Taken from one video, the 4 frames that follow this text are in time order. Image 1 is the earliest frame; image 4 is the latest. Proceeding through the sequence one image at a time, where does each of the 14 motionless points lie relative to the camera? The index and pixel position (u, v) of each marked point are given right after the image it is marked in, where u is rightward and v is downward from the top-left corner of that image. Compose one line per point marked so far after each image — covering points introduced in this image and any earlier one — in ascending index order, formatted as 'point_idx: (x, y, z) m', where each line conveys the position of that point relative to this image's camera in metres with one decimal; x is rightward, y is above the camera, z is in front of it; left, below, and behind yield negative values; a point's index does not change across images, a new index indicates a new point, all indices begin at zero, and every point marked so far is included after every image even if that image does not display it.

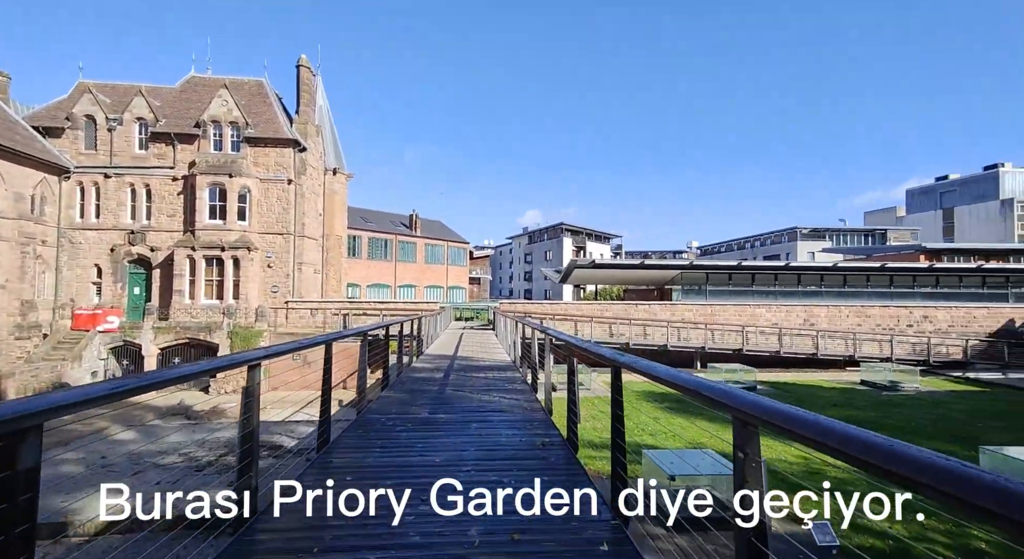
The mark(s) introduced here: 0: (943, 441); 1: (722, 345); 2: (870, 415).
0: (+8.6, -3.1, +11.1) m
1: (+7.0, -2.1, +18.2) m
2: (+8.5, -3.1, +13.1) m
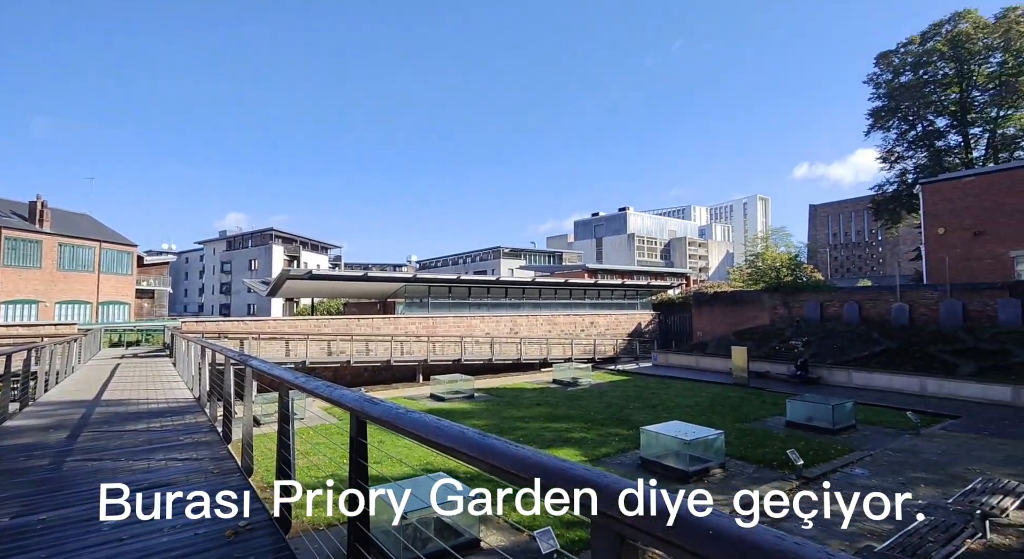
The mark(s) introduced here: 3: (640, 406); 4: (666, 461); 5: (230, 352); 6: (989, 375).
0: (+2.4, -3.4, +12.9) m
1: (-2.4, -2.6, +18.3) m
2: (+1.4, -3.5, +14.6) m
3: (+3.5, -3.5, +15.0) m
4: (+2.7, -3.2, +9.5) m
5: (-2.4, -0.6, +4.7) m
6: (+11.8, -2.3, +13.7) m
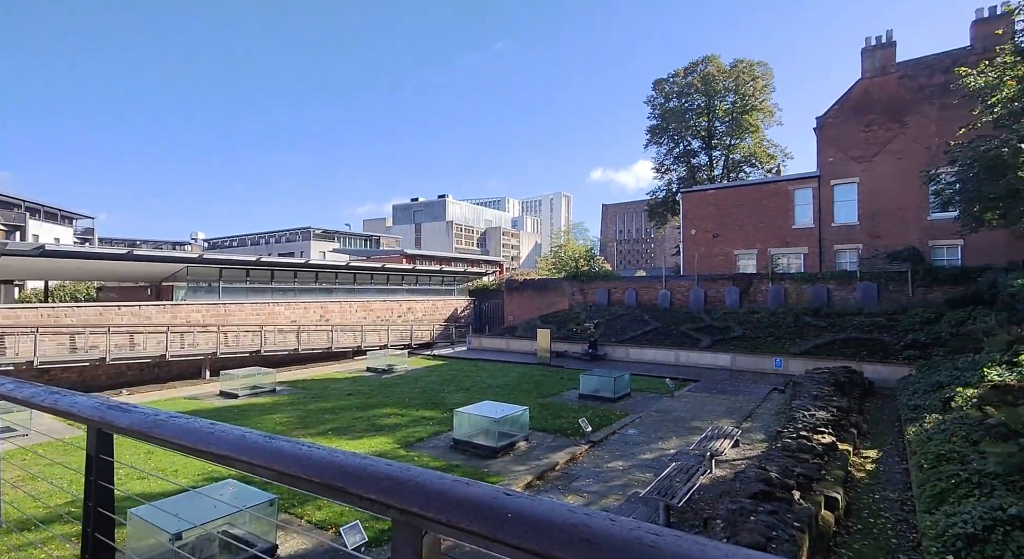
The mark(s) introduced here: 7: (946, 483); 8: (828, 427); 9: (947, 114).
0: (-2.1, -3.1, +13.2) m
1: (-8.5, -2.0, +16.7) m
2: (-3.7, -3.1, +14.4) m
3: (-1.8, -3.1, +15.6) m
4: (-0.7, -2.9, +10.0) m
5: (-4.0, -0.5, +3.8) m
6: (+6.5, -2.1, +17.0) m
7: (+4.2, -1.9, +5.2) m
8: (+4.8, -2.2, +8.3) m
9: (+14.1, +5.3, +17.5) m
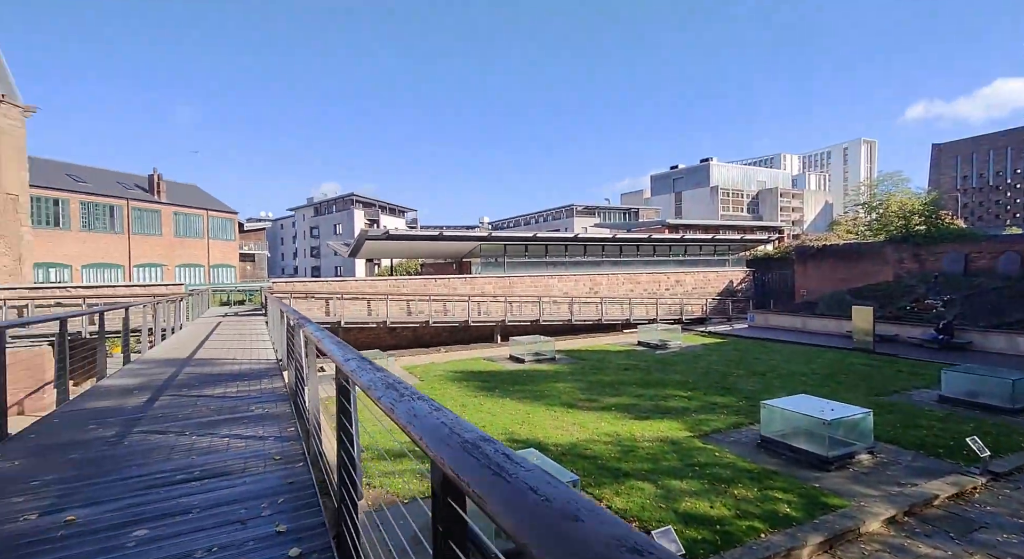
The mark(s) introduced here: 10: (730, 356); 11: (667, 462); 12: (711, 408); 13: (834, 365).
0: (+4.6, -2.5, +10.9) m
1: (+0.5, -1.3, +16.9) m
2: (+3.8, -2.4, +12.8) m
3: (+6.0, -2.4, +12.9) m
4: (+4.4, -2.5, +7.5) m
5: (-1.4, -0.4, +3.3) m
6: (+14.0, -1.2, +10.4) m
7: (+6.6, -1.7, +1.0) m
8: (+8.6, -1.8, +3.4) m
9: (+20.8, +6.3, +7.1) m
10: (+6.6, -2.3, +14.8) m
11: (+2.3, -2.6, +7.1) m
12: (+4.1, -2.5, +9.9) m
13: (+8.4, -2.2, +13.3) m
